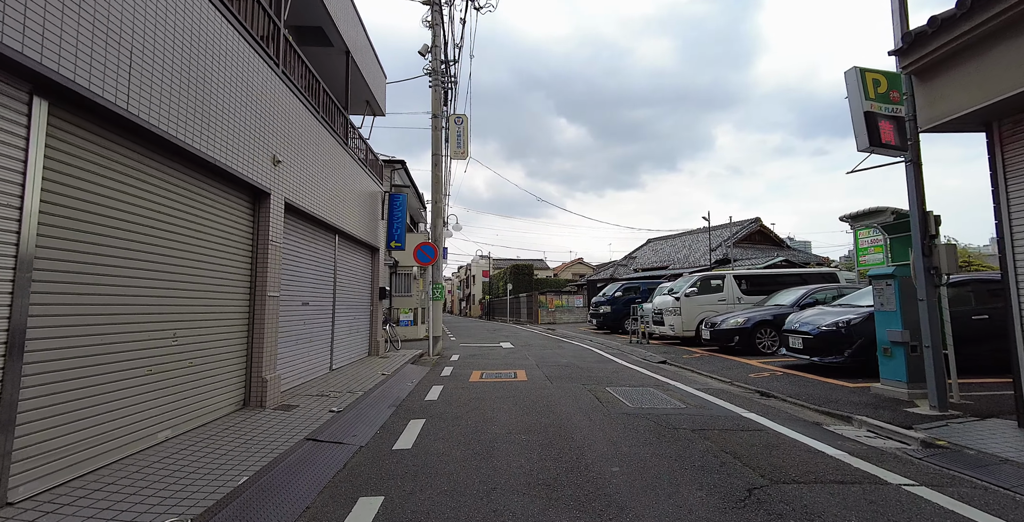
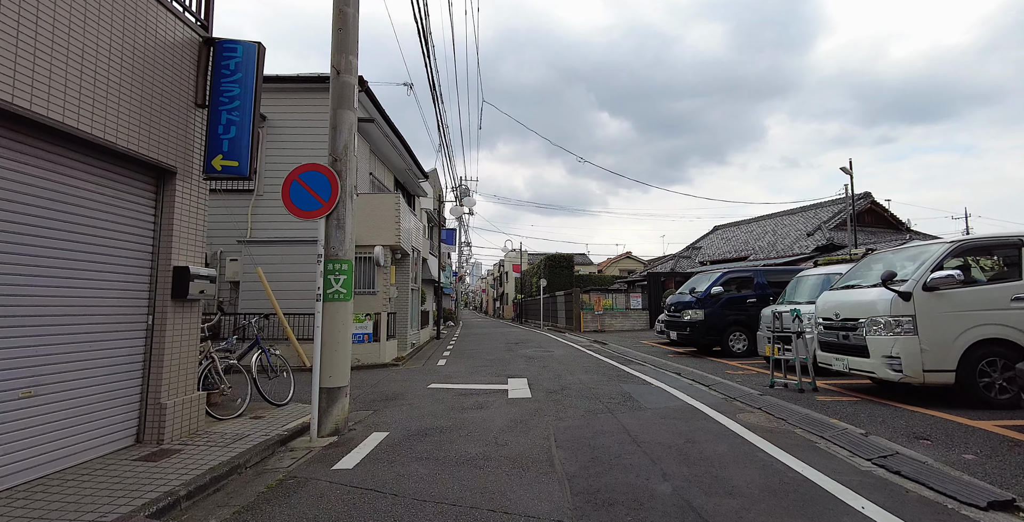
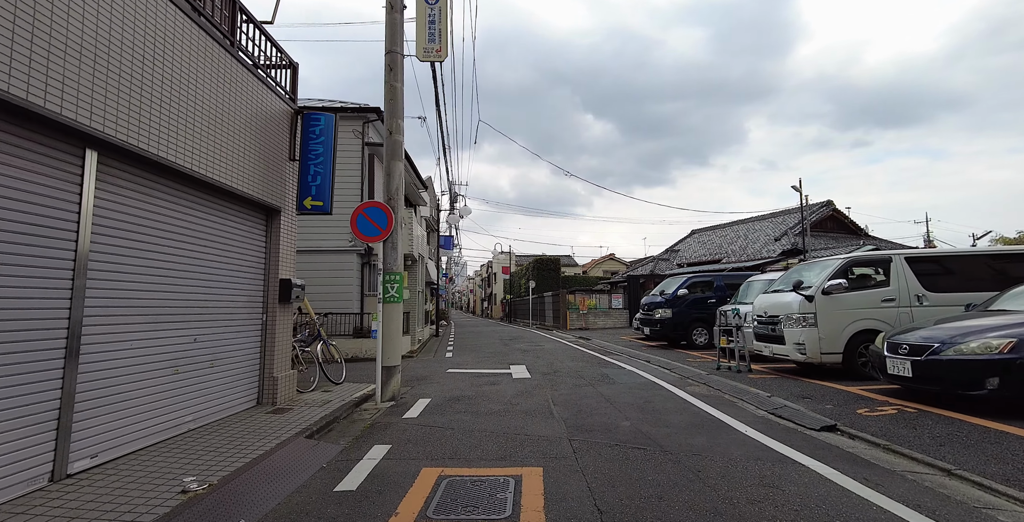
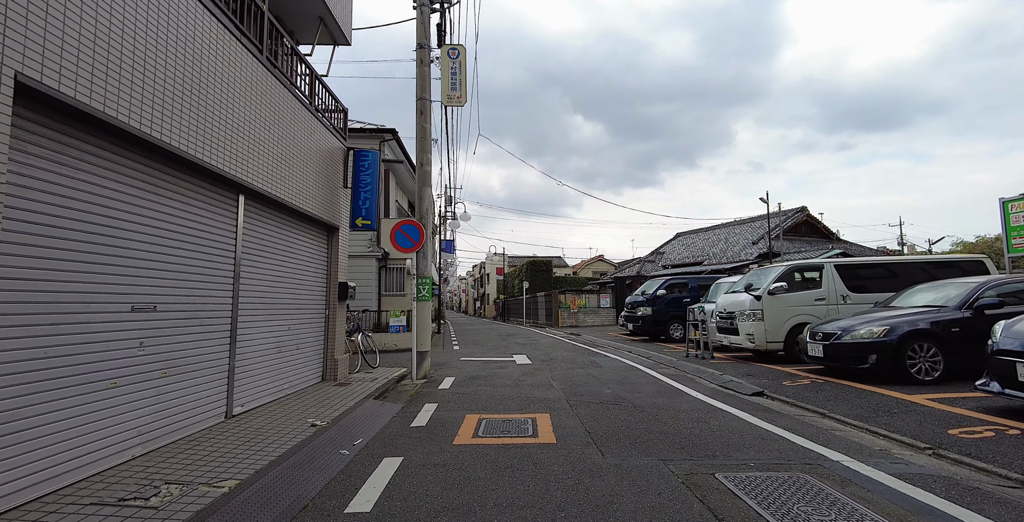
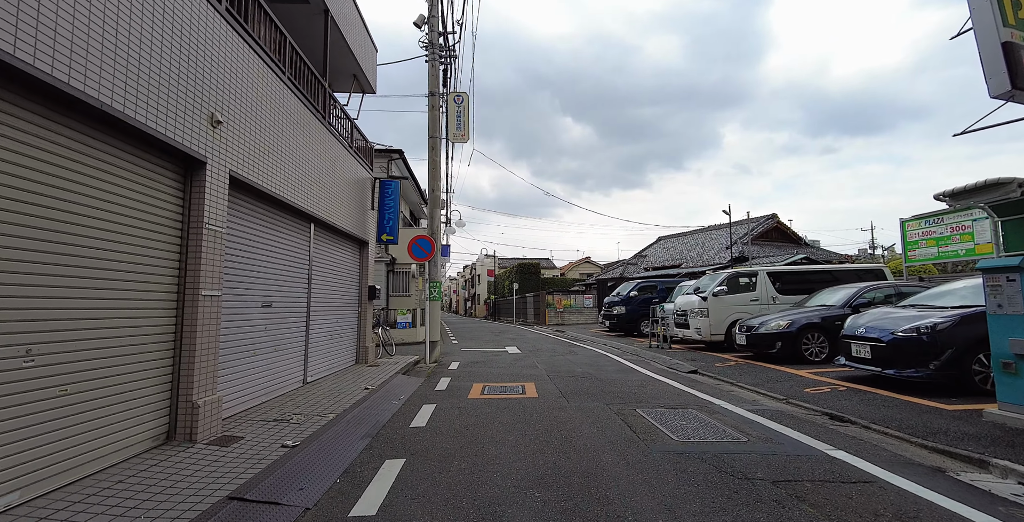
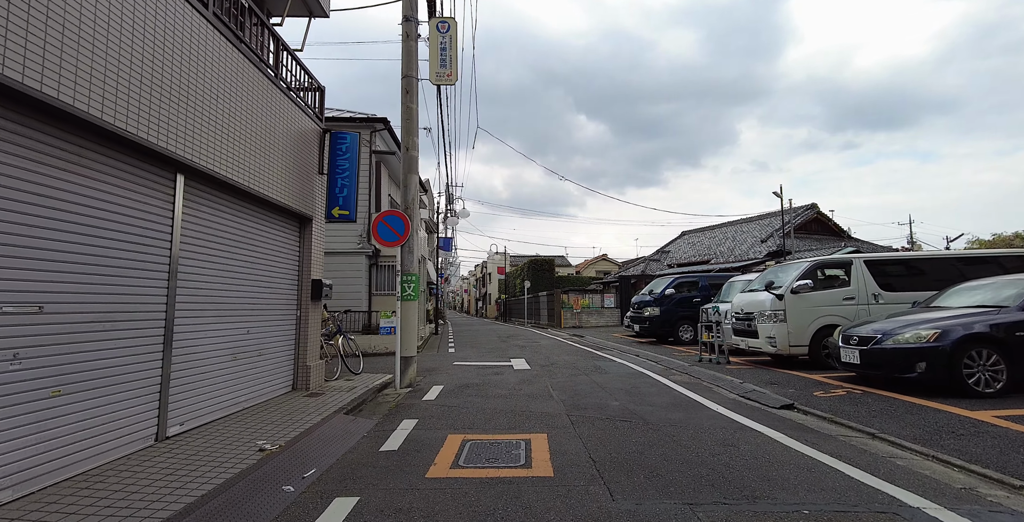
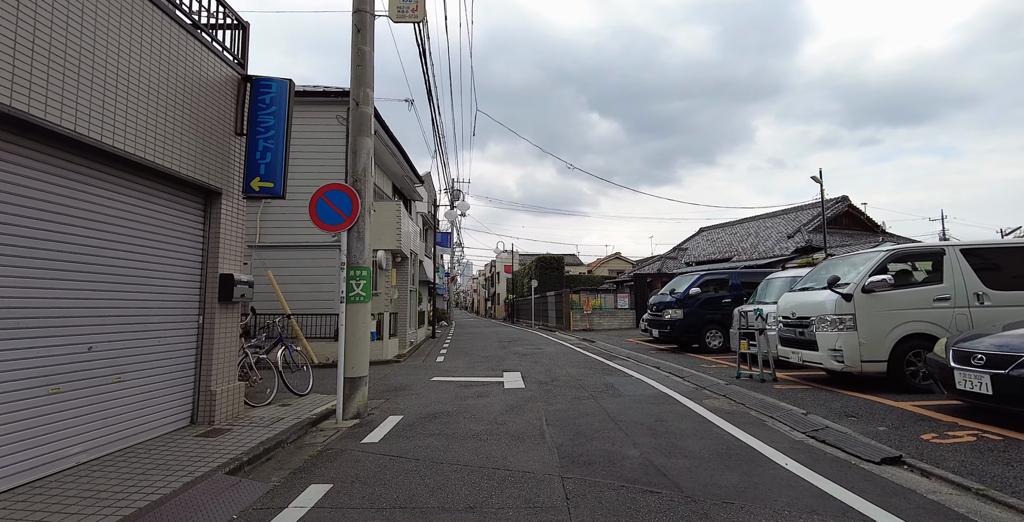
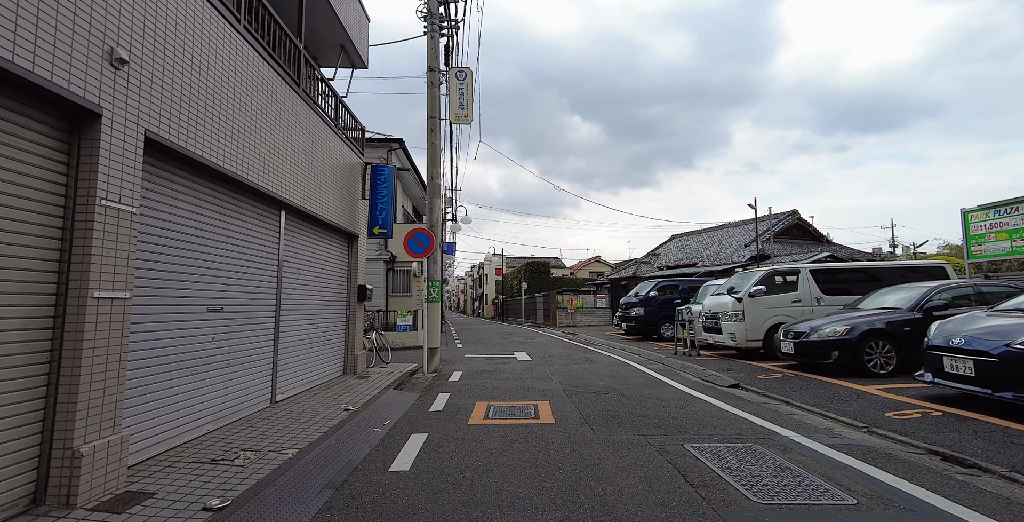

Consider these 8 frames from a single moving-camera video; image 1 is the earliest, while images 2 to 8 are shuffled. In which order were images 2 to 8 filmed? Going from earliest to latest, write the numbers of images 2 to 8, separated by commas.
5, 8, 4, 6, 3, 7, 2
